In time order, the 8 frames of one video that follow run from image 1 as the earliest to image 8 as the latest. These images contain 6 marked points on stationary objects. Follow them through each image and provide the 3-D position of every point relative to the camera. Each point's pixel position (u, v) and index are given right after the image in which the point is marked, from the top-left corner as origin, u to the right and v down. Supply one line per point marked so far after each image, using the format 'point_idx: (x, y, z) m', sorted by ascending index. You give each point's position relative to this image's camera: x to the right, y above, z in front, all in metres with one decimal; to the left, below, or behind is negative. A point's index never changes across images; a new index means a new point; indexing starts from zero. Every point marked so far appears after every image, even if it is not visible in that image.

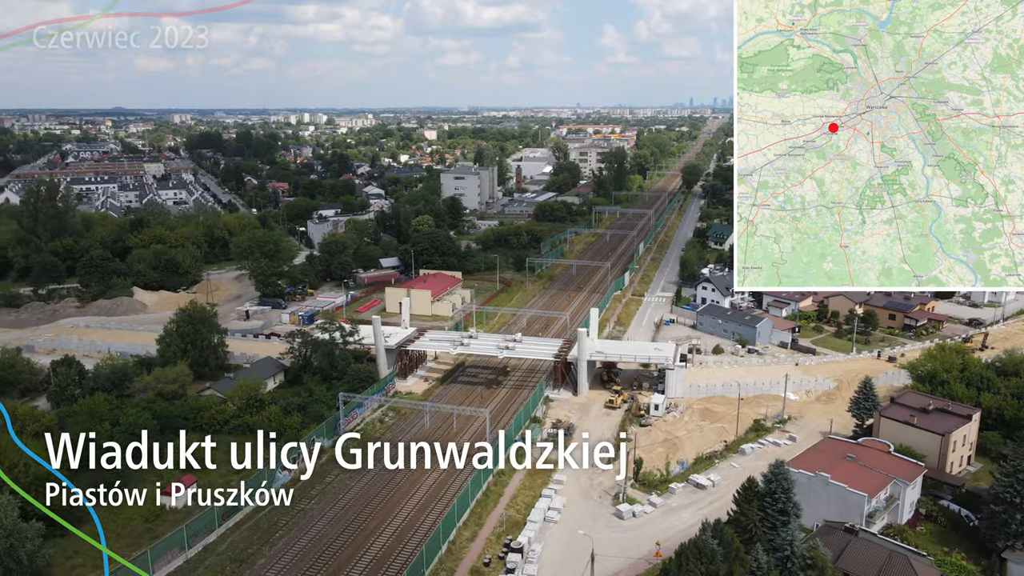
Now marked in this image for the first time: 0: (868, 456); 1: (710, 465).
0: (+6.0, -2.8, +12.3) m
1: (+3.8, -3.3, +13.7) m
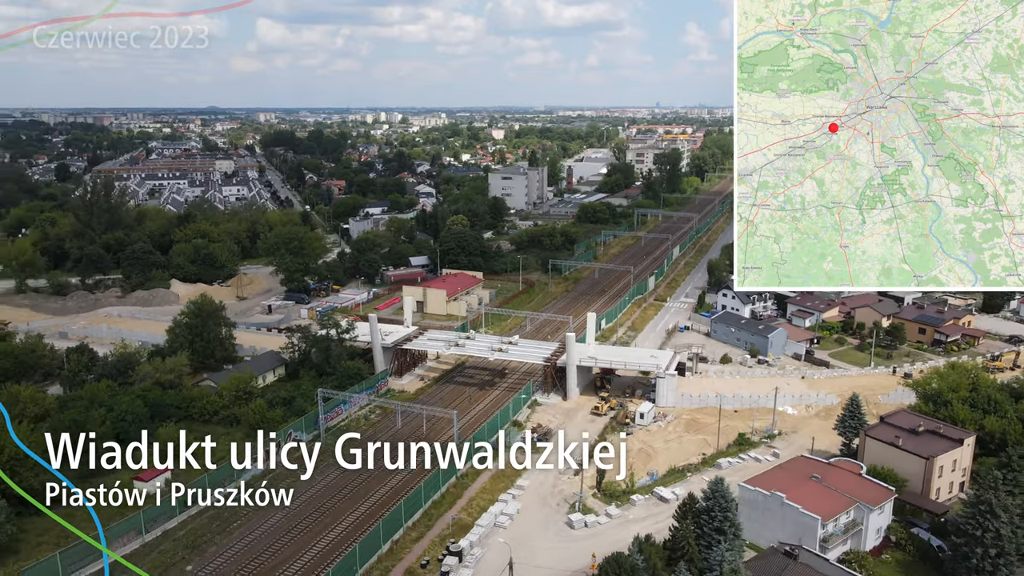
0: (+5.2, -3.0, +11.7) m
1: (+3.1, -3.5, +13.4) m
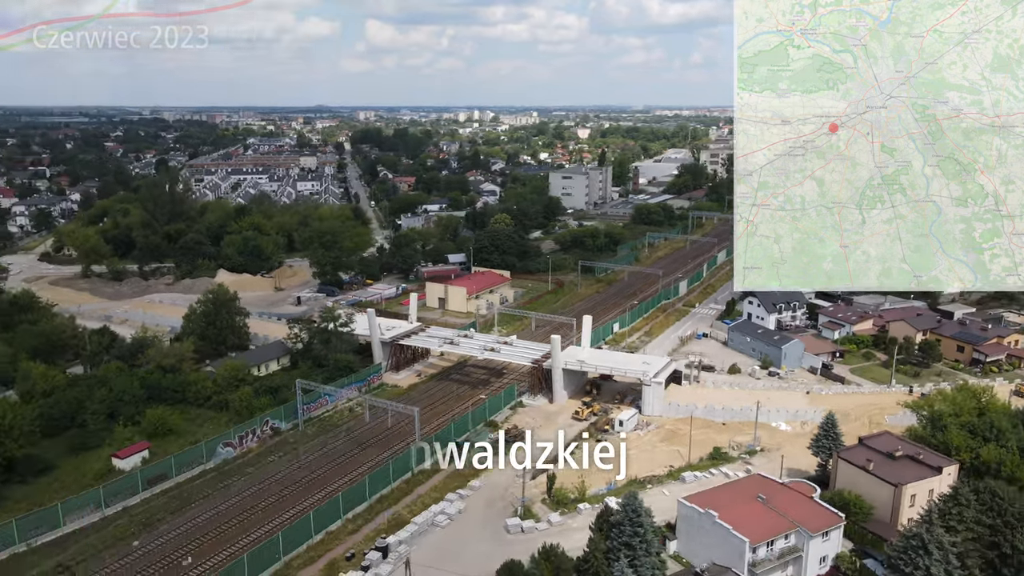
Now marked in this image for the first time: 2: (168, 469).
0: (+4.1, -3.2, +11.0) m
1: (+2.3, -3.6, +12.9) m
2: (-6.3, -3.3, +13.3) m
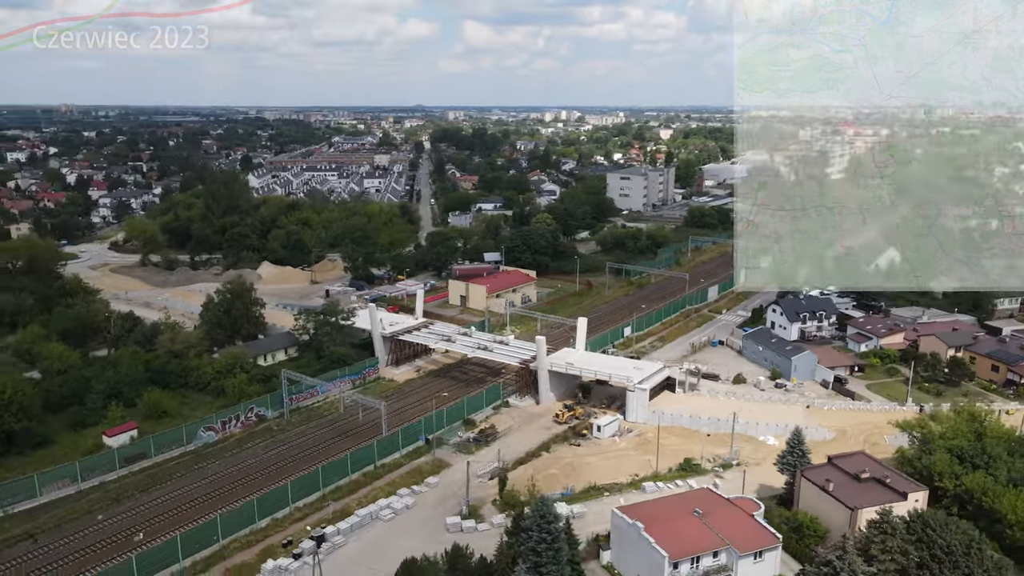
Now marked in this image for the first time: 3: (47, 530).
0: (+3.1, -3.3, +10.5) m
1: (+1.4, -3.6, +12.7) m
2: (-7.0, -3.1, +14.0) m
3: (-7.5, -3.9, +11.7) m
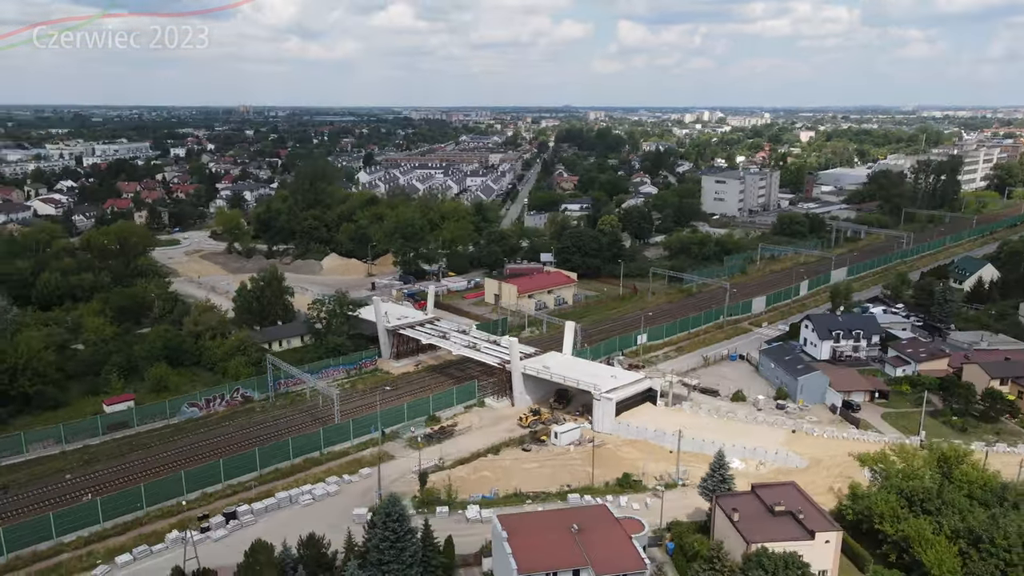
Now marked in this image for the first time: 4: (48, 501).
0: (+1.2, -3.4, +10.0) m
1: (0.0, -3.7, +12.4) m
2: (-8.0, -2.8, +15.3) m
3: (-8.9, -3.5, +13.1) m
4: (-8.0, -3.7, +12.6) m
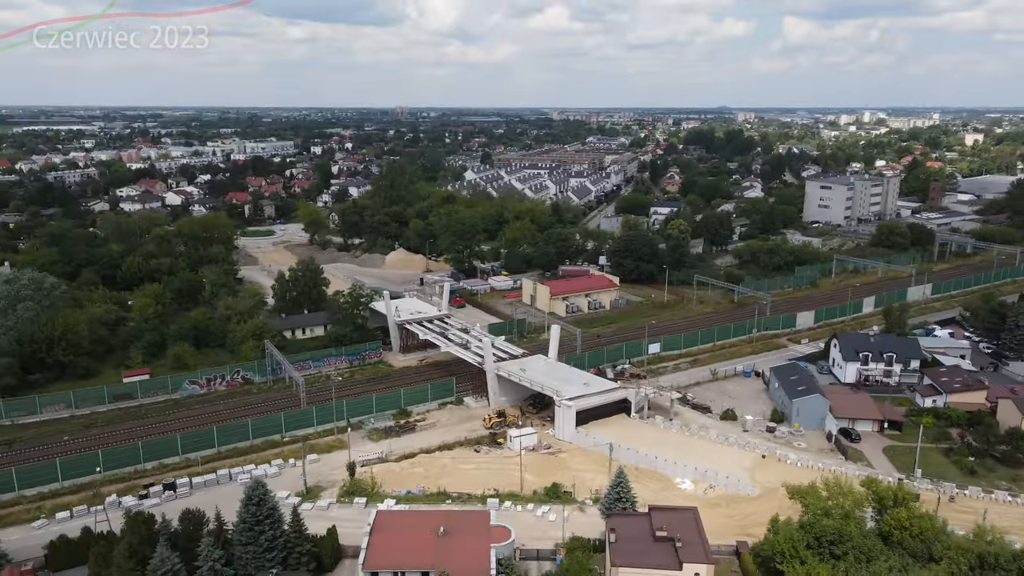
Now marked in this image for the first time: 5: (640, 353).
0: (-0.6, -3.4, +9.8) m
1: (-1.4, -3.6, +12.4) m
2: (-8.7, -2.4, +16.8) m
3: (-10.0, -3.1, +14.8) m
4: (-9.2, -3.3, +14.1) m
5: (+3.5, -1.8, +19.6) m
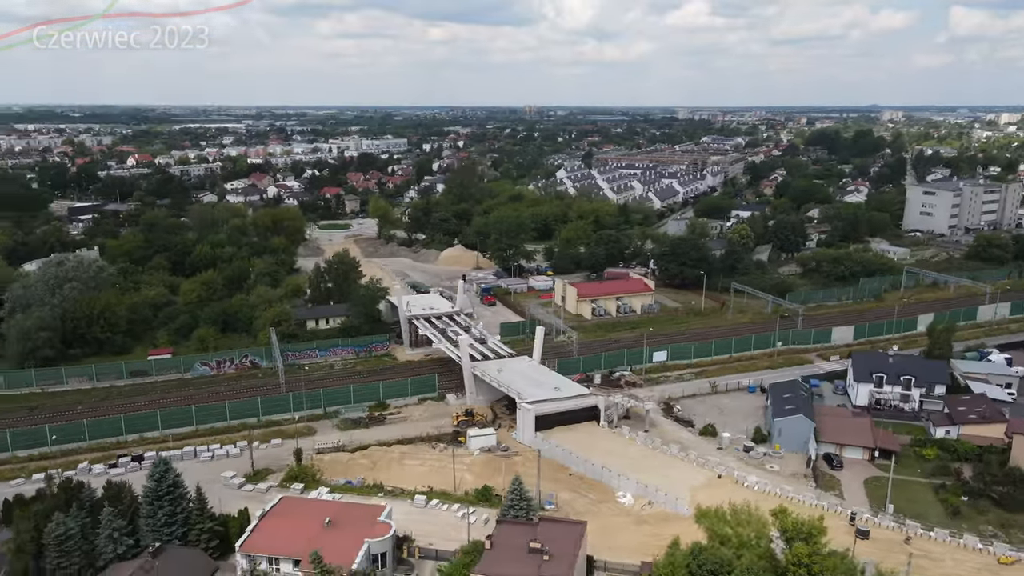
0: (-2.3, -3.4, +10.0) m
1: (-2.6, -3.6, +12.7) m
2: (-9.0, -2.0, +18.2) m
3: (-10.7, -2.7, +16.5) m
4: (-10.0, -2.9, +15.6) m
5: (+3.4, -1.9, +19.0) m
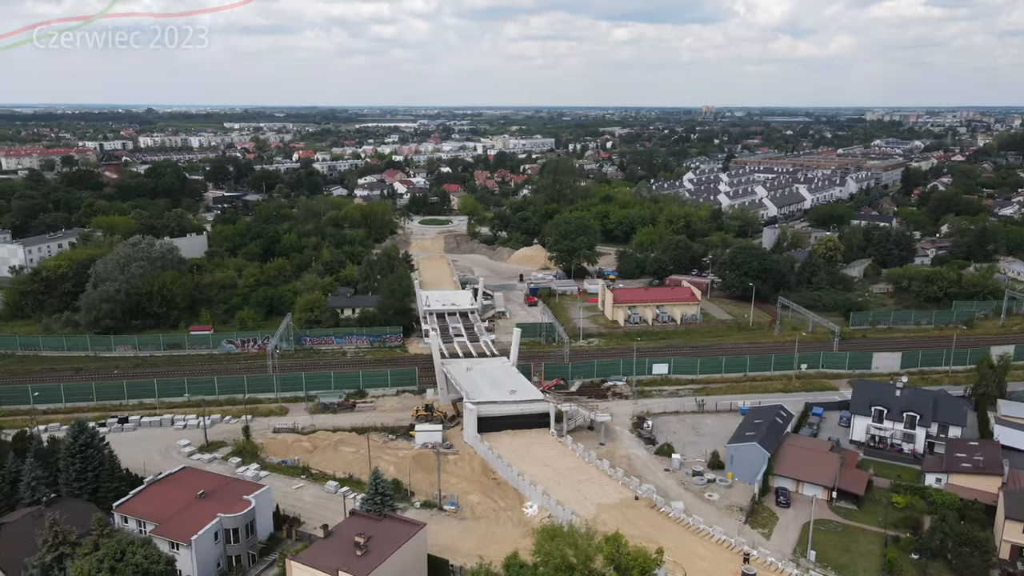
0: (-4.4, -3.2, +10.7) m
1: (-4.1, -3.4, +13.4) m
2: (-9.1, -1.5, +20.1) m
3: (-11.1, -2.1, +18.8) m
4: (-10.7, -2.3, +17.9) m
5: (+3.3, -2.1, +18.2) m
